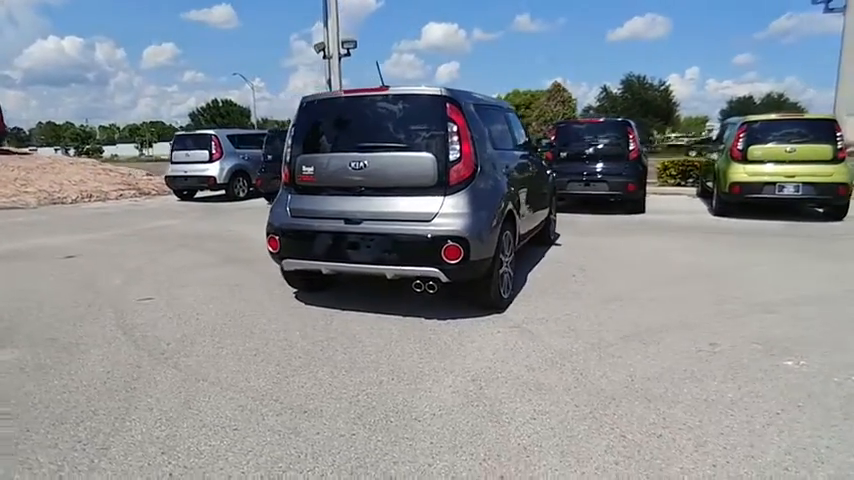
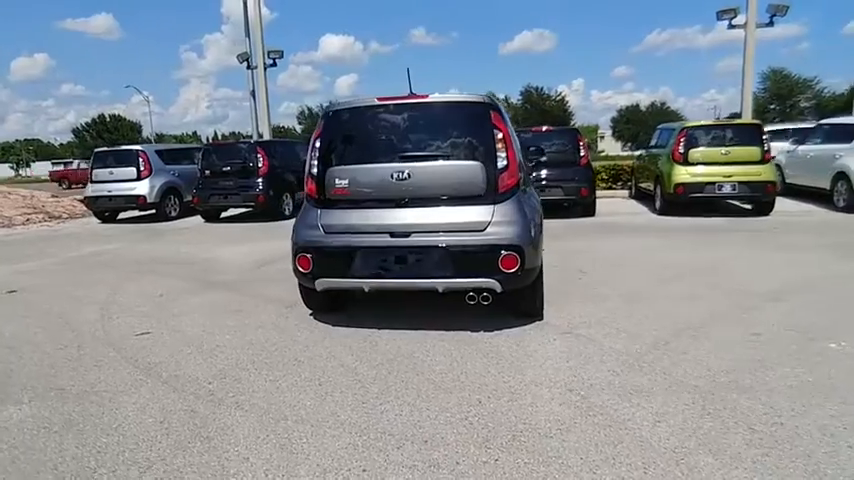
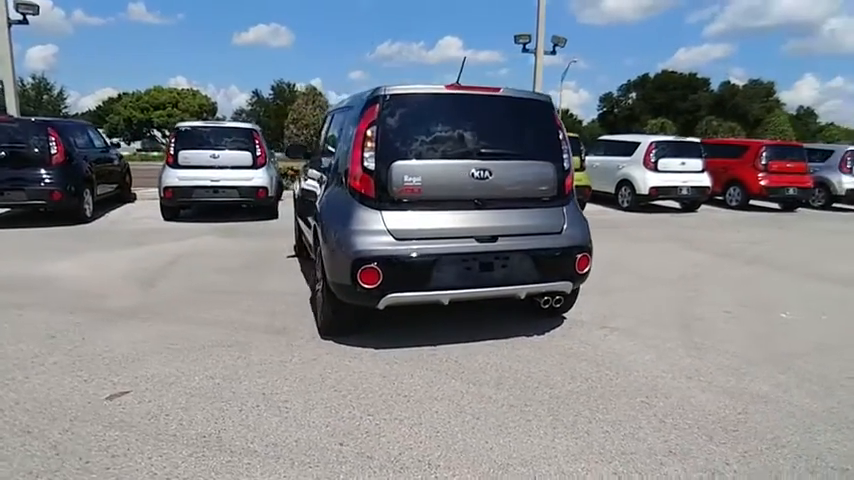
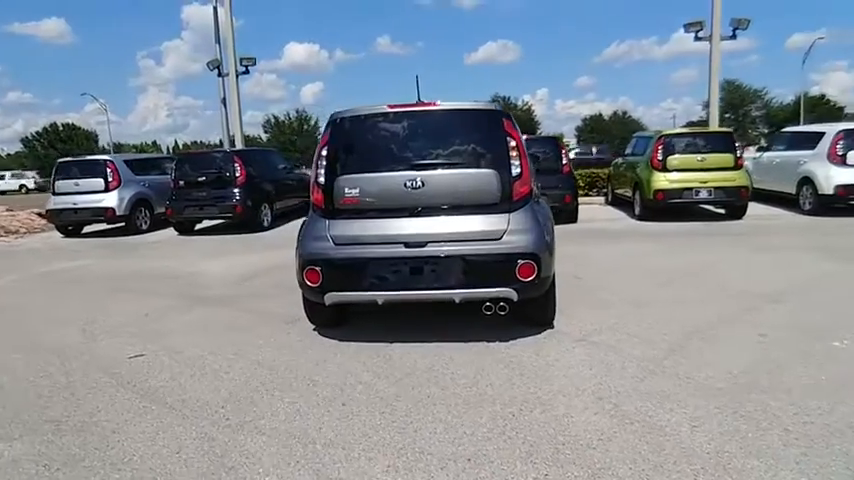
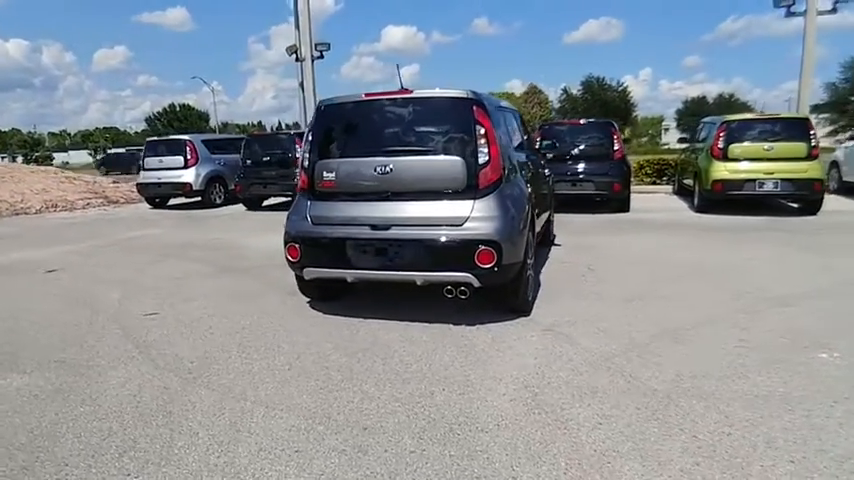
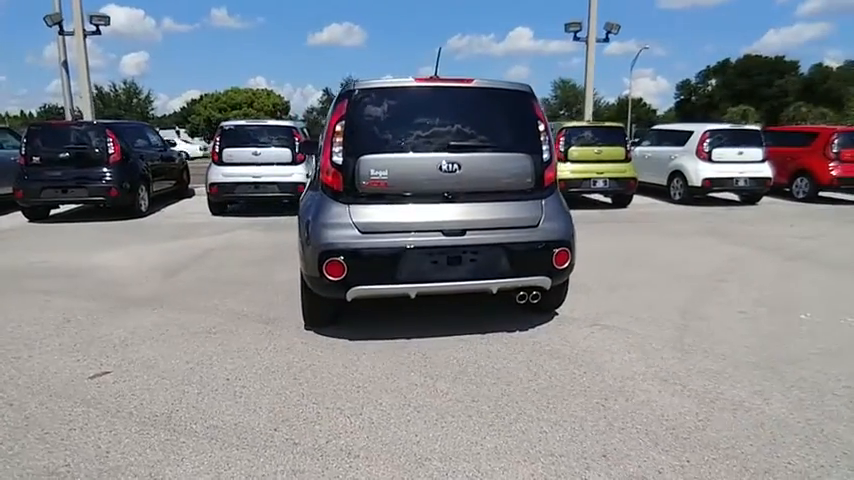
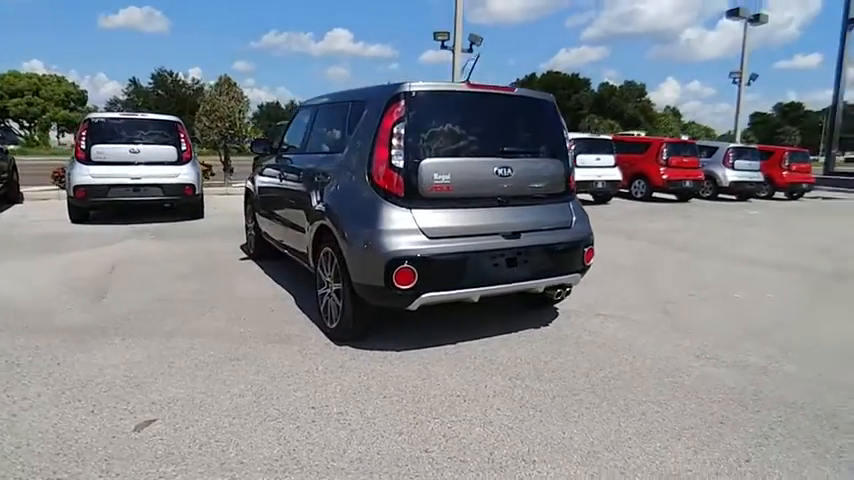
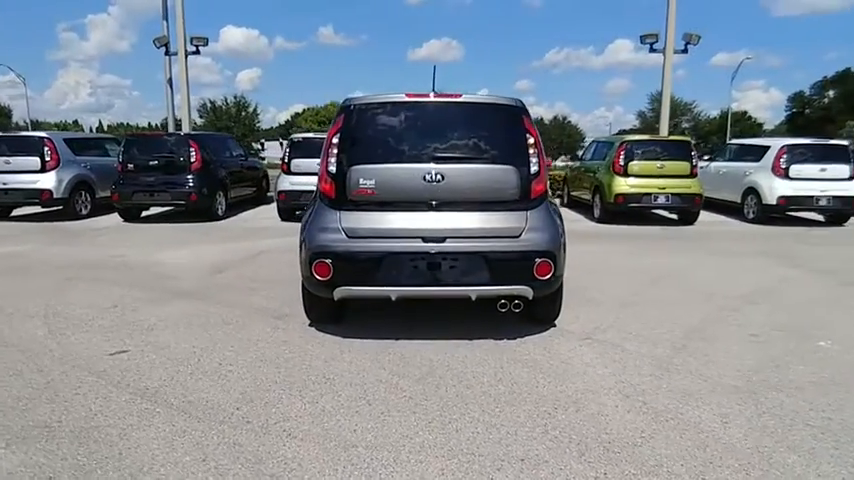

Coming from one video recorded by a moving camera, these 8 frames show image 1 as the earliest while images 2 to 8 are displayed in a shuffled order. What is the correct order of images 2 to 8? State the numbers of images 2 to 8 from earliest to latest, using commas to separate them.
5, 2, 4, 8, 6, 3, 7
